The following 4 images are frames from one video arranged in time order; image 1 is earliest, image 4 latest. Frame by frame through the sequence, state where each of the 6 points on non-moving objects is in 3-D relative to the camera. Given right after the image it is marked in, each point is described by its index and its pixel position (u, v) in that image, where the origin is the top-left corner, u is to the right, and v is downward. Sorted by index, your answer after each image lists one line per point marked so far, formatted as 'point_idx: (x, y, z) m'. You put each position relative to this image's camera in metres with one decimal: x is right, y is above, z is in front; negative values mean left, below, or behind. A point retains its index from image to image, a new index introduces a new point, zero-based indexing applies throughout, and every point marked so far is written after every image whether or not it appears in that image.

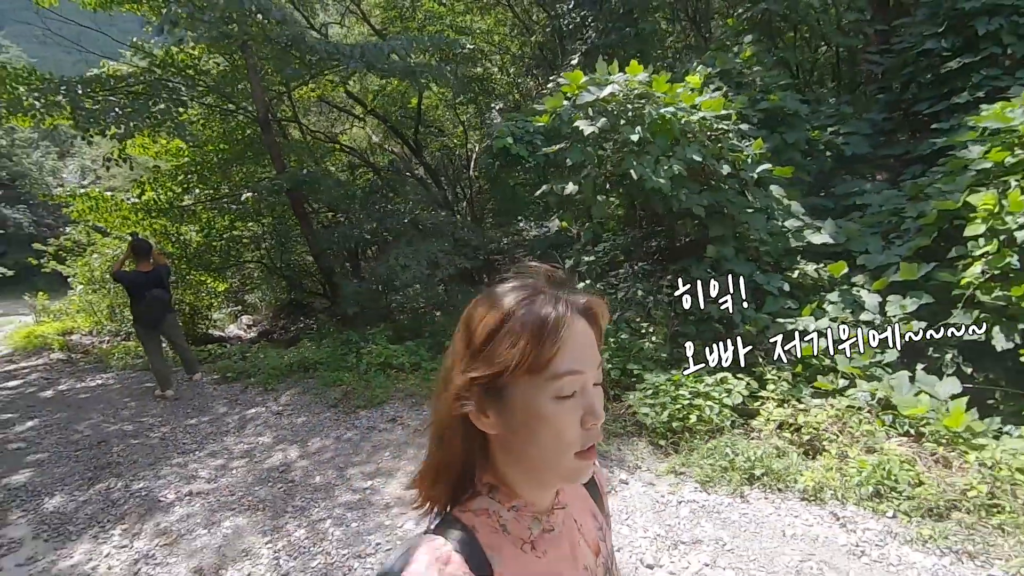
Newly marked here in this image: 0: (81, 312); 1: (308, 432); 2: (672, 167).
0: (-8.5, -0.5, +10.7) m
1: (-1.7, -1.2, +4.4) m
2: (+1.2, +0.9, +4.1) m
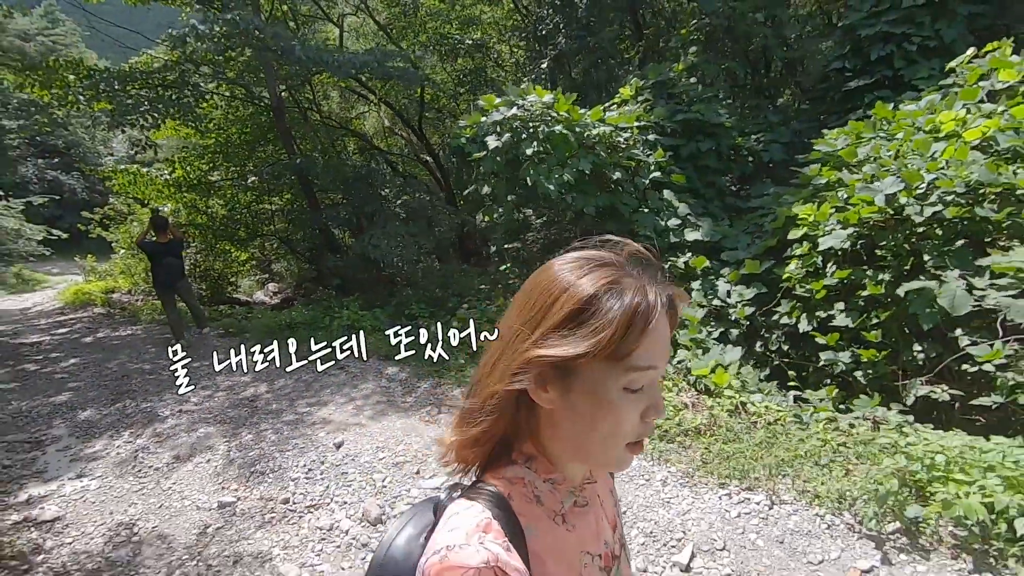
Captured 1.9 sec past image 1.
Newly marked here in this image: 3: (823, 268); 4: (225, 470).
0: (-8.9, +0.3, +12.3) m
1: (-2.4, -0.9, +5.6) m
2: (+0.5, +1.0, +5.0) m
3: (+2.5, +0.2, +4.2) m
4: (-2.0, -1.3, +3.7) m
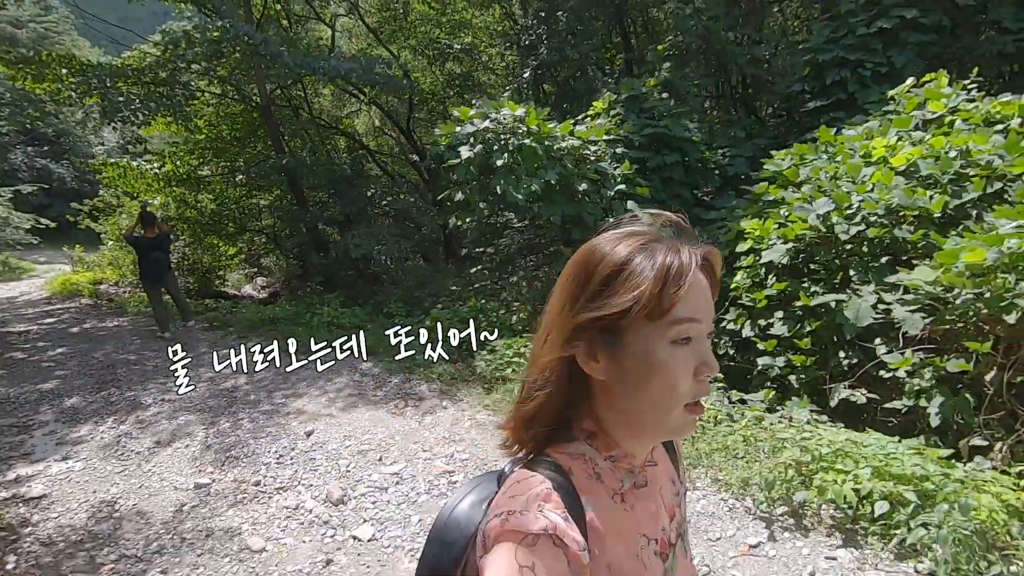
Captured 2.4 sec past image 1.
0: (-9.3, +0.5, +12.4) m
1: (-2.8, -0.9, +5.8) m
2: (+0.2, +1.0, +5.3) m
3: (+2.2, +0.1, +4.6) m
4: (-2.3, -1.2, +4.0) m
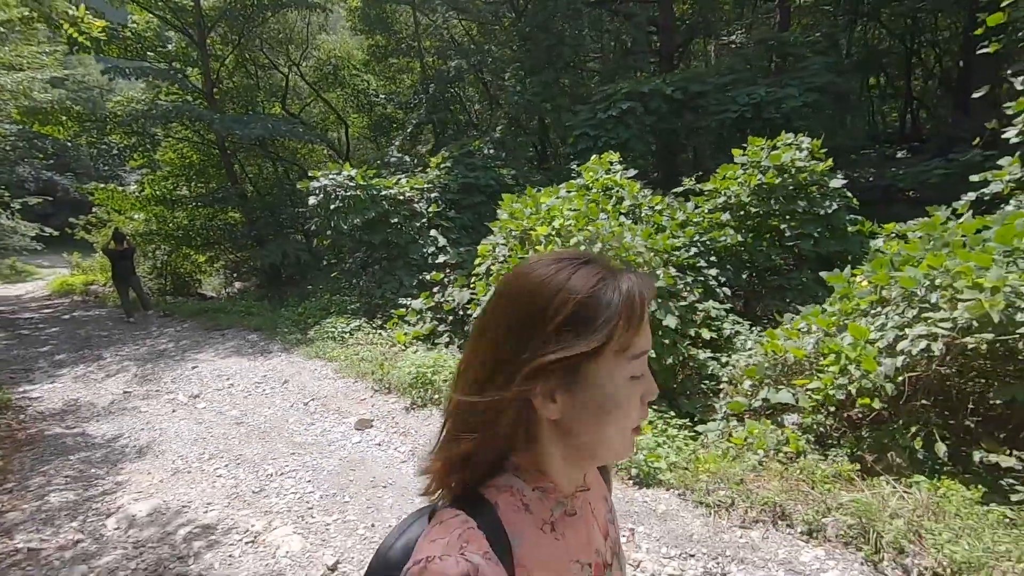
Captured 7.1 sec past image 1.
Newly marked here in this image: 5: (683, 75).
0: (-11.8, +0.5, +15.4) m
1: (-5.3, -0.8, +8.8) m
2: (-2.4, +1.0, +8.2) m
3: (-0.4, +0.1, +7.5) m
4: (-4.9, -1.2, +6.9) m
5: (+3.1, +3.9, +9.8) m
